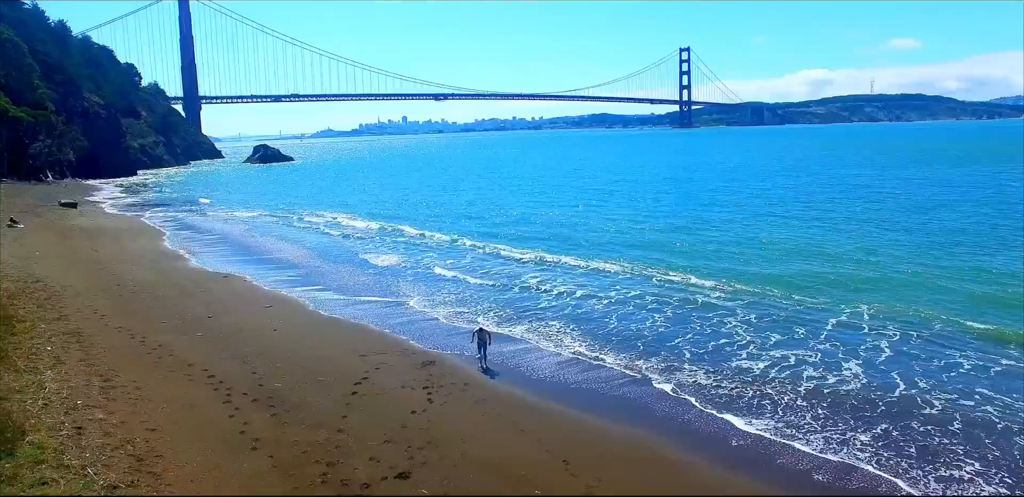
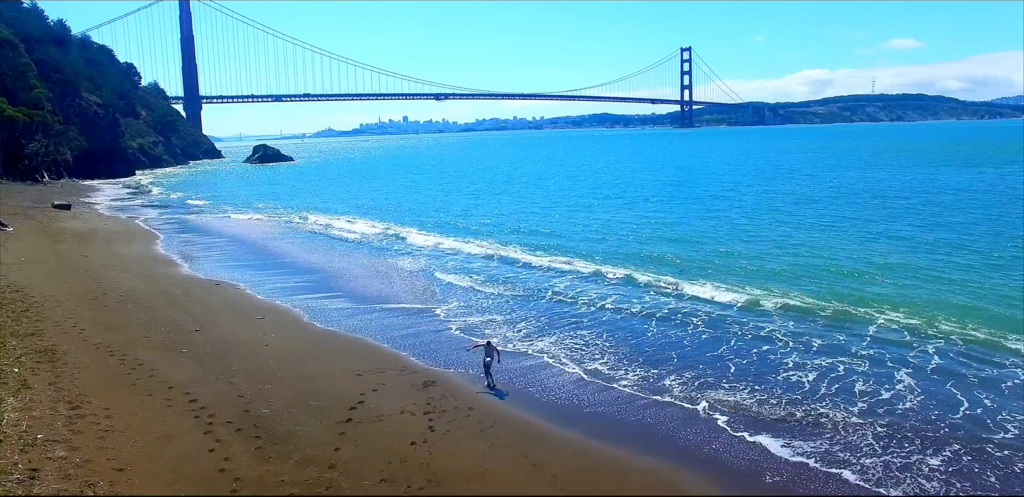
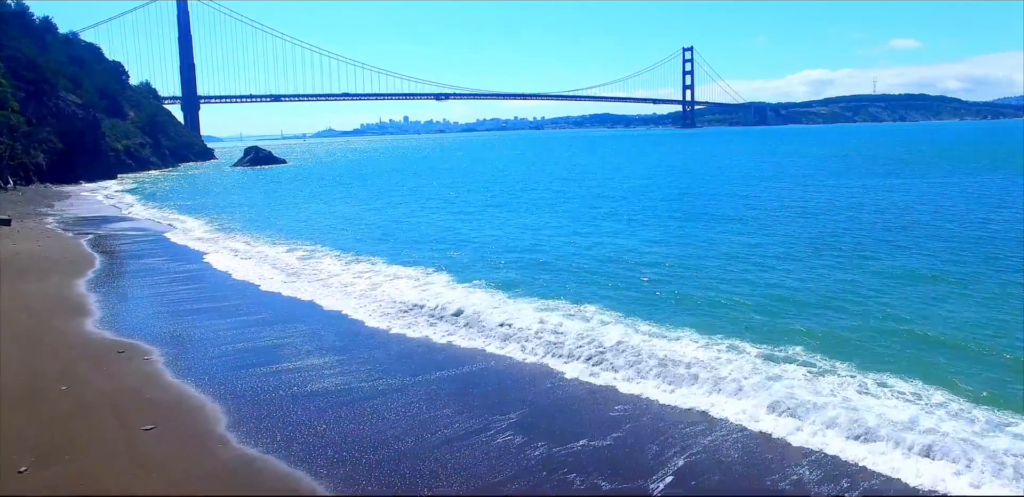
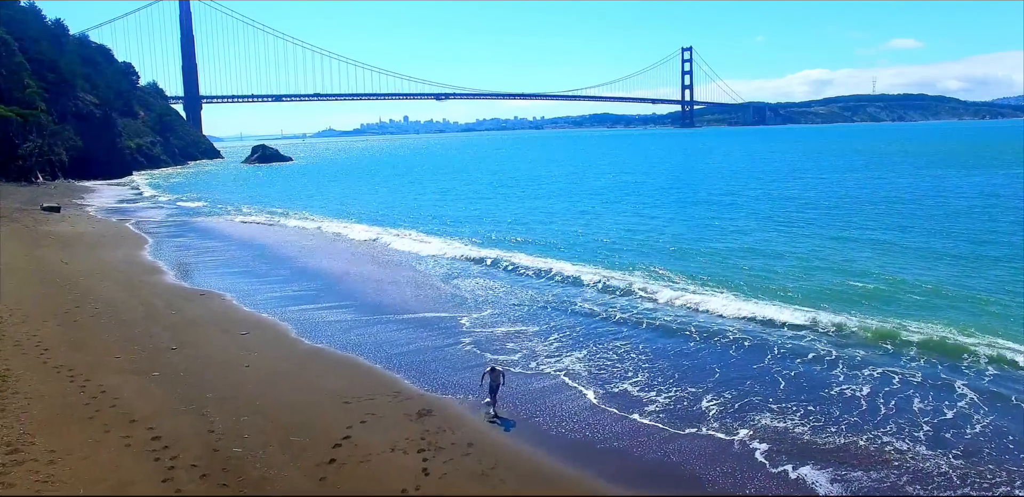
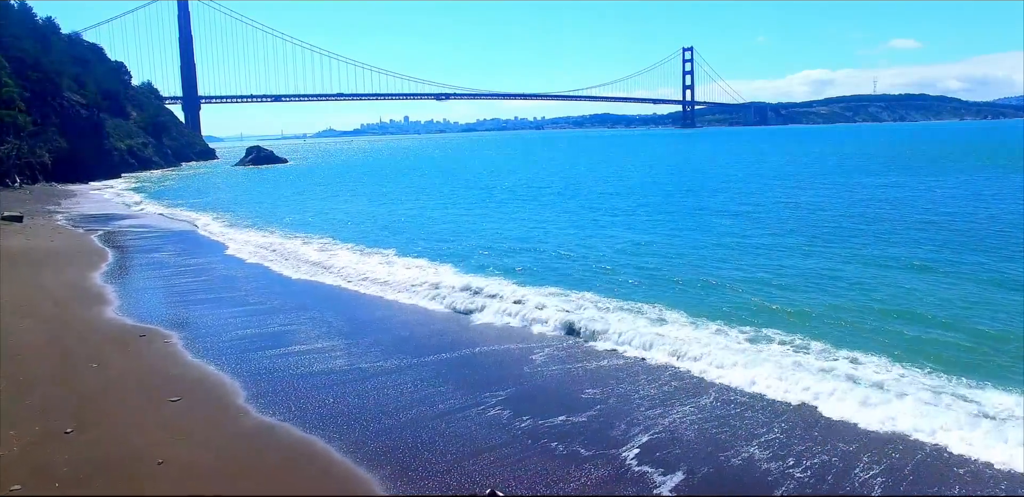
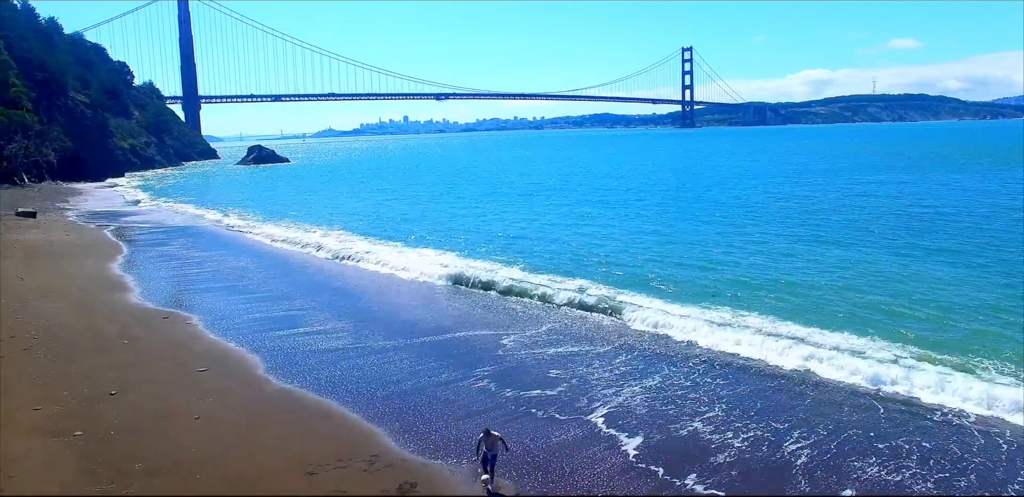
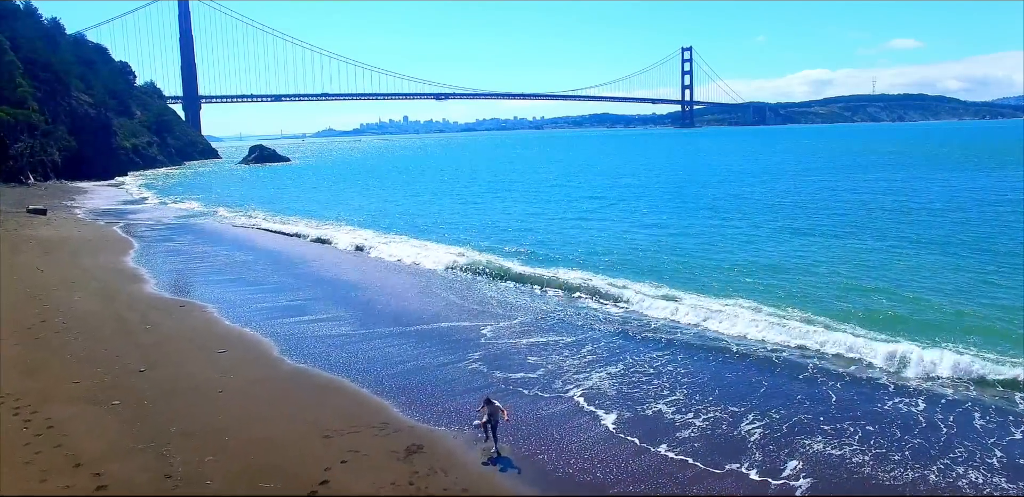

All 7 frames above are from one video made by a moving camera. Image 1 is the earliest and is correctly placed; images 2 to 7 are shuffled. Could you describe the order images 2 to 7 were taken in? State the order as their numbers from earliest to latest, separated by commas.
2, 4, 7, 6, 5, 3
